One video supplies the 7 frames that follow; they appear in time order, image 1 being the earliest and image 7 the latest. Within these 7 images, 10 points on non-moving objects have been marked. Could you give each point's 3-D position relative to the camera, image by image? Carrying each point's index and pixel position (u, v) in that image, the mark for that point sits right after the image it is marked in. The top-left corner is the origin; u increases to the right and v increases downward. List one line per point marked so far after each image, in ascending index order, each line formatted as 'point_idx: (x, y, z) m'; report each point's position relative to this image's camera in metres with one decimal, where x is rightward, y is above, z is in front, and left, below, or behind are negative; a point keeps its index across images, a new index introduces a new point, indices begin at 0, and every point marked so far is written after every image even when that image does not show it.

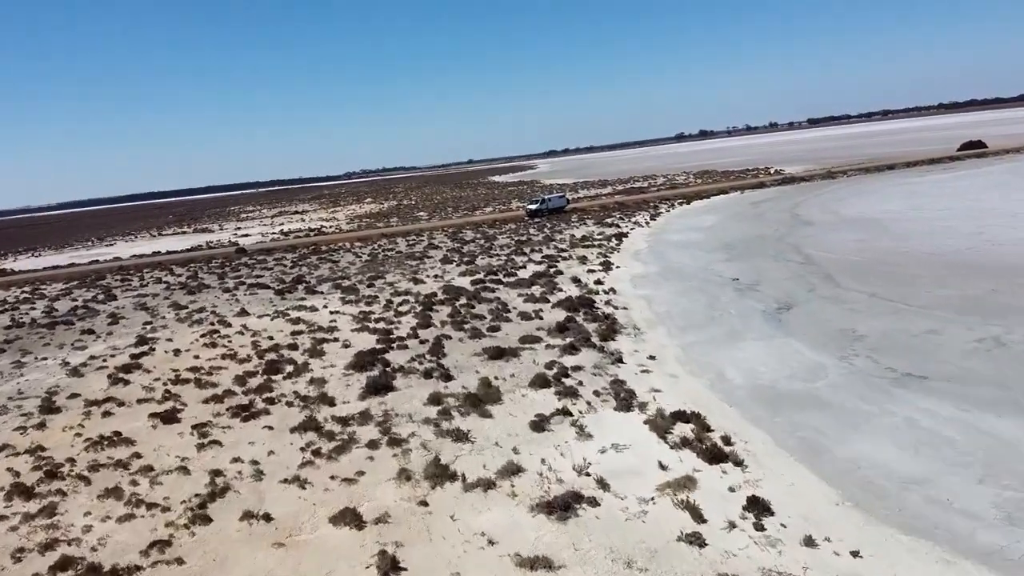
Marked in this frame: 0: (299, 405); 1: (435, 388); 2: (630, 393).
0: (-4.7, -2.6, +18.6) m
1: (-1.7, -2.2, +18.8) m
2: (+2.4, -2.2, +17.2) m
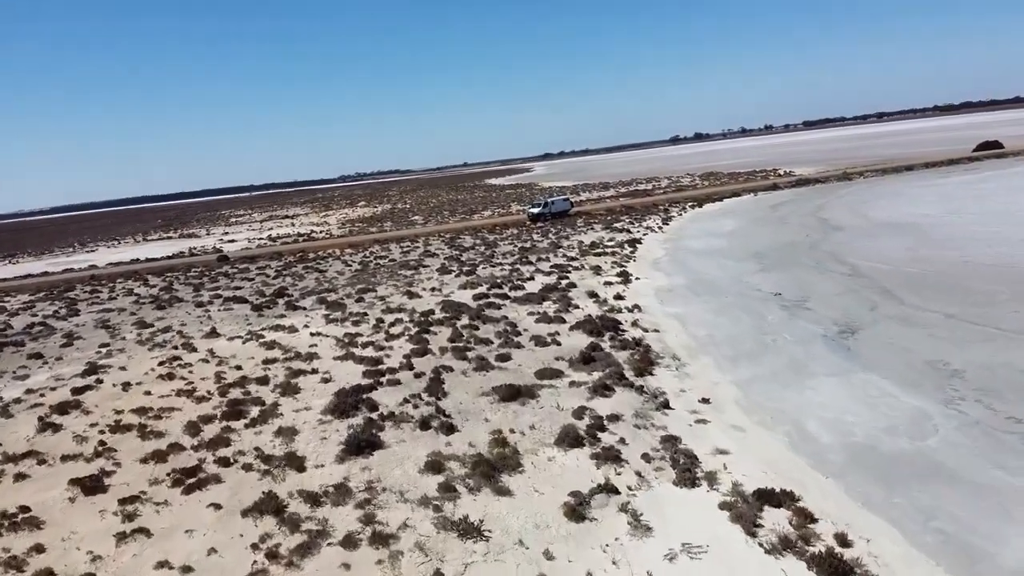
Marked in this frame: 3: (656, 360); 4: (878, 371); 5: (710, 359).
0: (-4.4, -3.1, +14.5) m
1: (-1.4, -2.8, +14.7) m
2: (+2.8, -2.7, +13.2) m
3: (+3.4, -1.7, +19.6) m
4: (+8.0, -1.8, +18.3) m
5: (+4.7, -1.7, +19.8) m
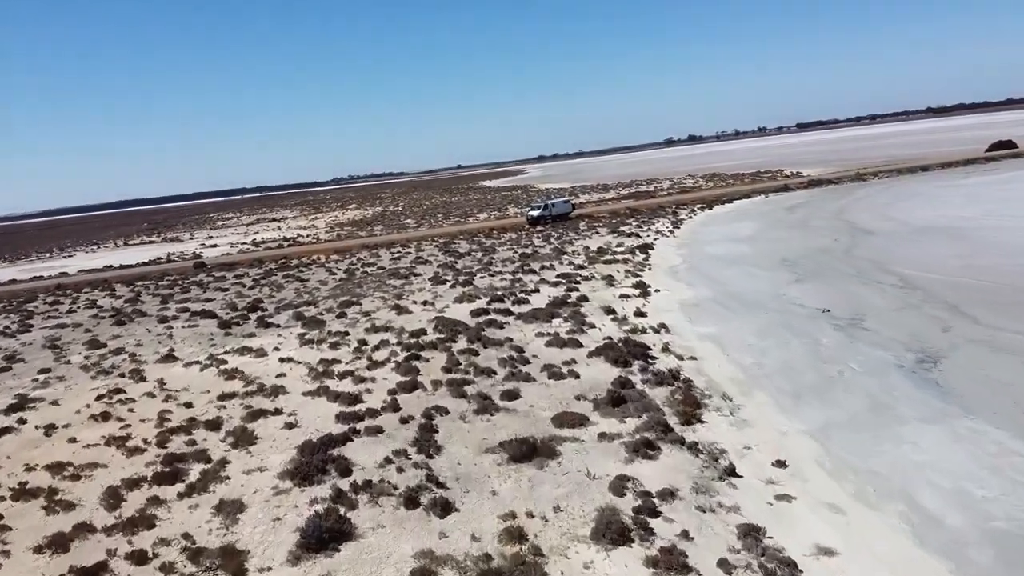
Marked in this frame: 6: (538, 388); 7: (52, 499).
0: (-4.1, -3.6, +10.6) m
1: (-1.1, -3.2, +10.8) m
2: (+3.1, -3.1, +9.3) m
3: (+3.6, -2.1, +15.7) m
4: (+8.2, -2.2, +14.5) m
5: (+4.9, -2.1, +15.9) m
6: (+0.5, -2.0, +17.0) m
7: (-7.7, -3.5, +14.0) m
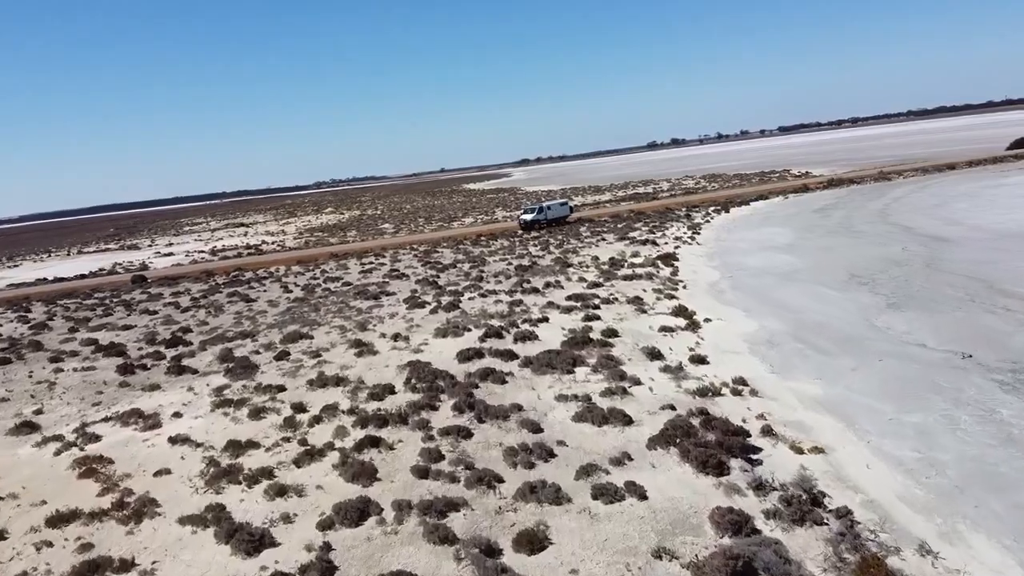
0: (-3.8, -4.2, +3.2) m
1: (-0.8, -3.9, +3.5) m
2: (+3.5, -3.7, +2.1) m
3: (+3.8, -2.8, +8.5) m
4: (+8.5, -2.9, +7.4) m
5: (+5.1, -2.8, +8.8) m
6: (+0.8, -2.7, +9.7) m
7: (-7.4, -4.2, +6.6) m
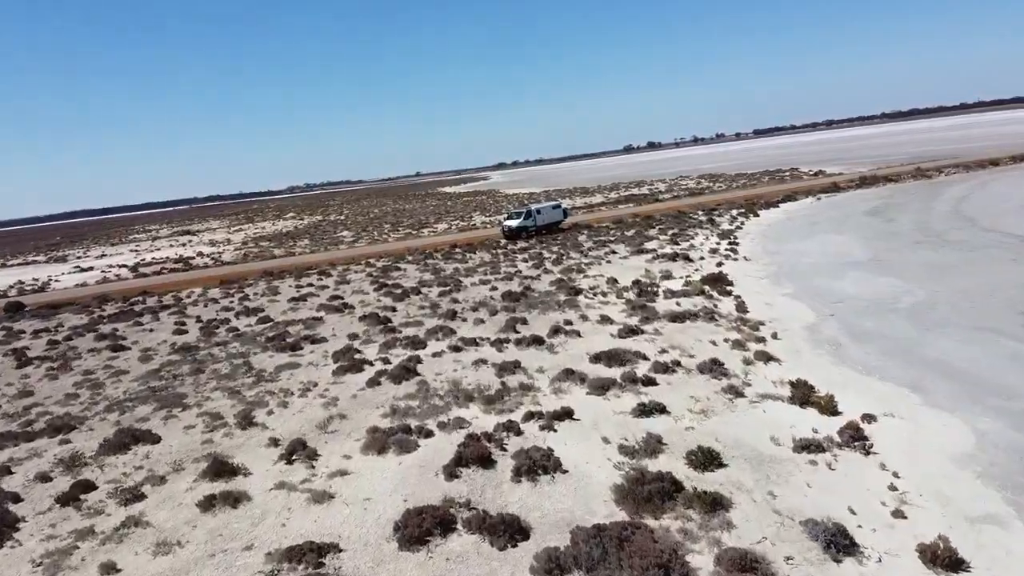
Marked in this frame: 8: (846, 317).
0: (-3.3, -5.2, -6.6) m
1: (-0.3, -4.8, -6.3) m
2: (+3.9, -4.6, -7.6) m
3: (+4.1, -3.7, -1.1) m
4: (+8.8, -3.7, -2.1) m
5: (+5.4, -3.7, -0.8) m
6: (+1.0, -3.7, 0.0) m
7: (-7.0, -5.2, -3.3) m
8: (+7.3, -0.6, +18.3) m
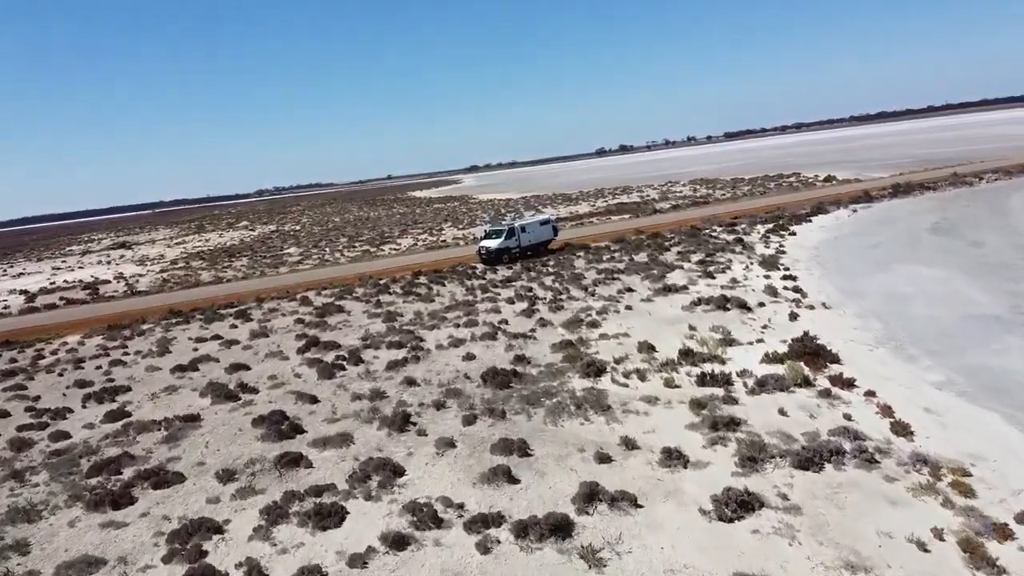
0: (-2.6, -6.5, -14.9) m
1: (+0.4, -6.1, -14.5) m
2: (+4.7, -5.9, -15.7) m
3: (+4.7, -5.0, -9.2) m
4: (+9.4, -5.0, -10.1) m
5: (+6.0, -5.0, -8.9) m
6: (+1.6, -5.0, -8.2) m
7: (-6.4, -6.6, -11.8) m
8: (+7.2, -2.0, +10.3) m
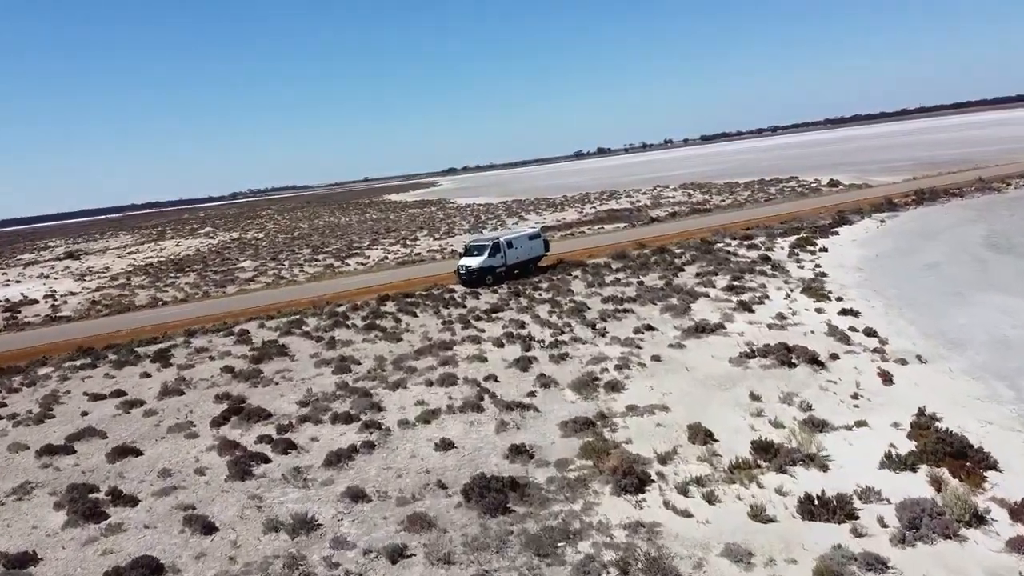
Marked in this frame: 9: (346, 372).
0: (-1.8, -7.3, -20.0) m
1: (+1.2, -6.9, -19.5) m
2: (+5.5, -6.6, -20.6) m
3: (+5.3, -5.8, -14.1) m
4: (+10.1, -5.7, -14.8) m
5: (+6.6, -5.7, -13.7) m
6: (+2.1, -5.8, -13.2) m
7: (-5.7, -7.4, -17.0) m
8: (+7.3, -2.8, +5.4) m
9: (-3.4, -1.8, +17.7) m
